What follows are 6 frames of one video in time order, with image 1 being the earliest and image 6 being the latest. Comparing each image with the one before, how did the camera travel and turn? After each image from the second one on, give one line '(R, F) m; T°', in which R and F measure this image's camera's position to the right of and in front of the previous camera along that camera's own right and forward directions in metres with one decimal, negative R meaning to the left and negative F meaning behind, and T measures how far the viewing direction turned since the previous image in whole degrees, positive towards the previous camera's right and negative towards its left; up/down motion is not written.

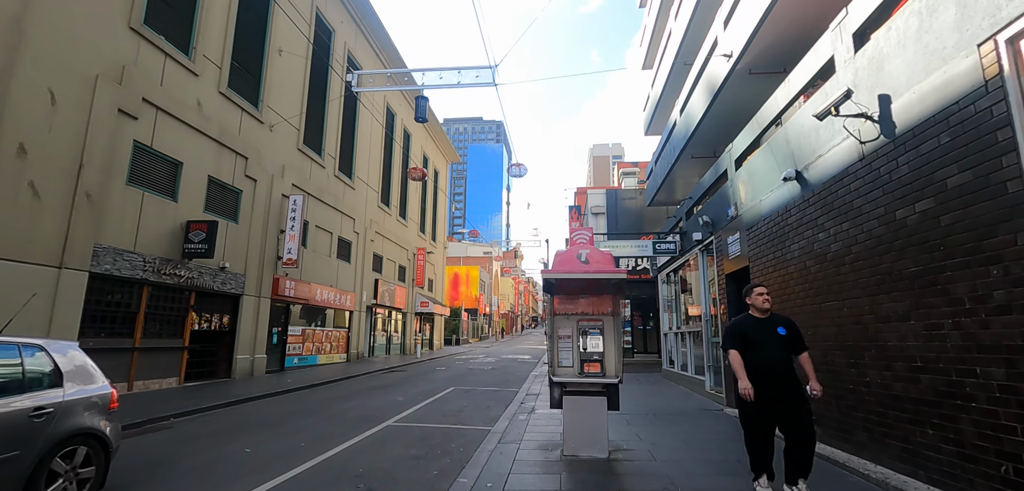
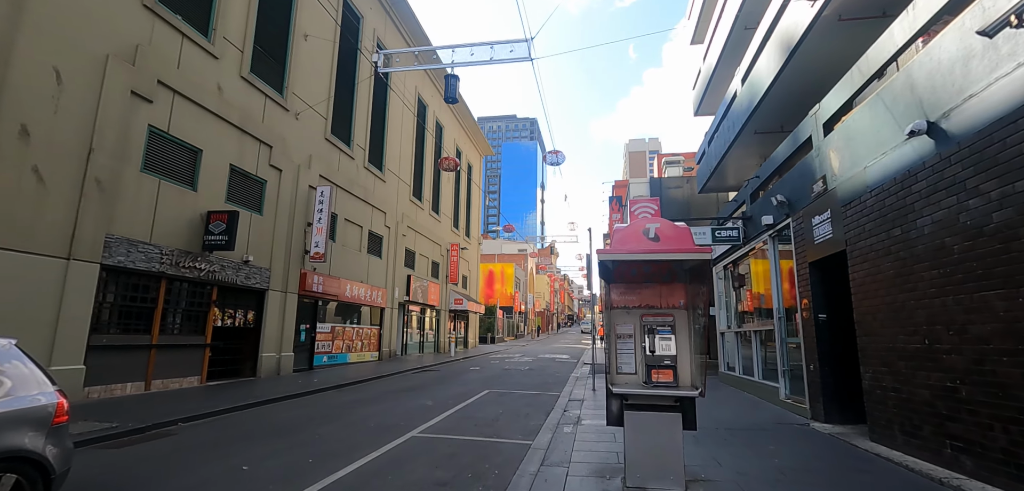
(-0.1, +1.2) m; -4°
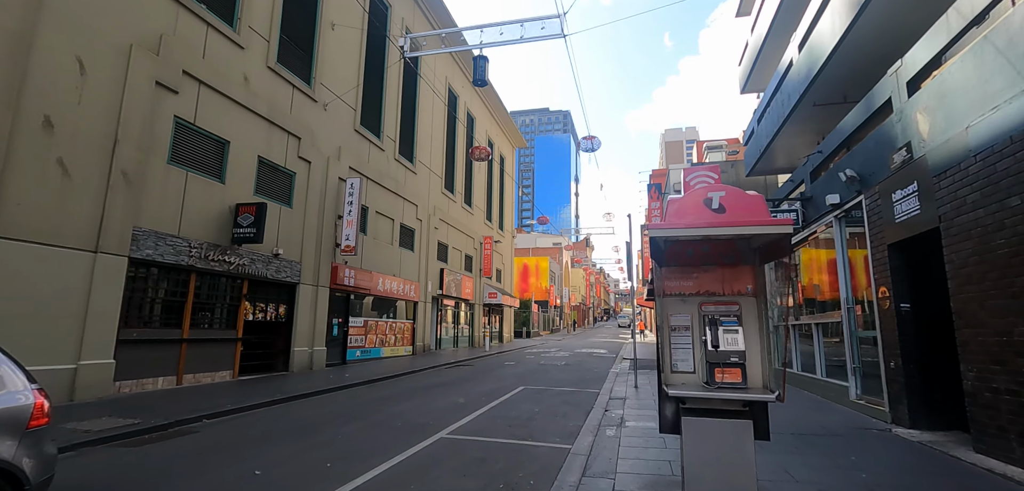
(0.0, +0.6) m; -4°
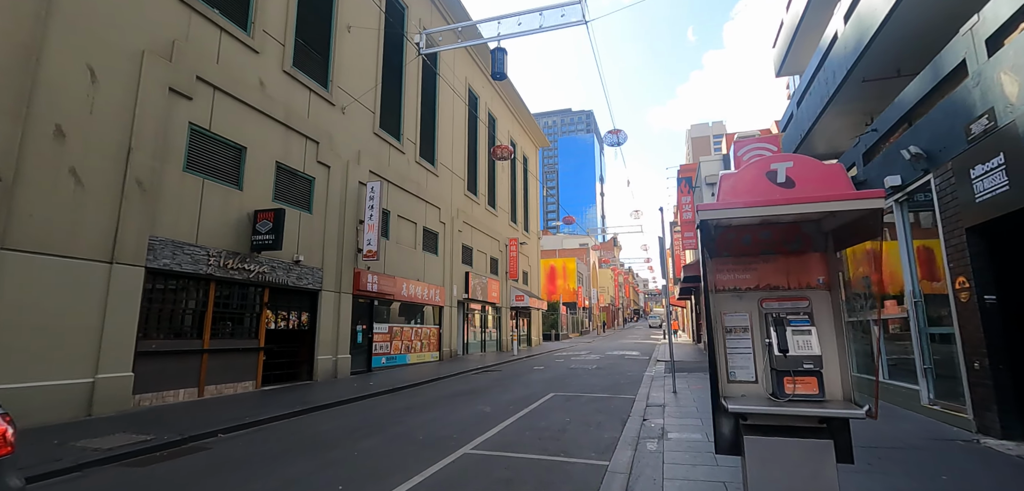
(0.0, +0.6) m; -3°
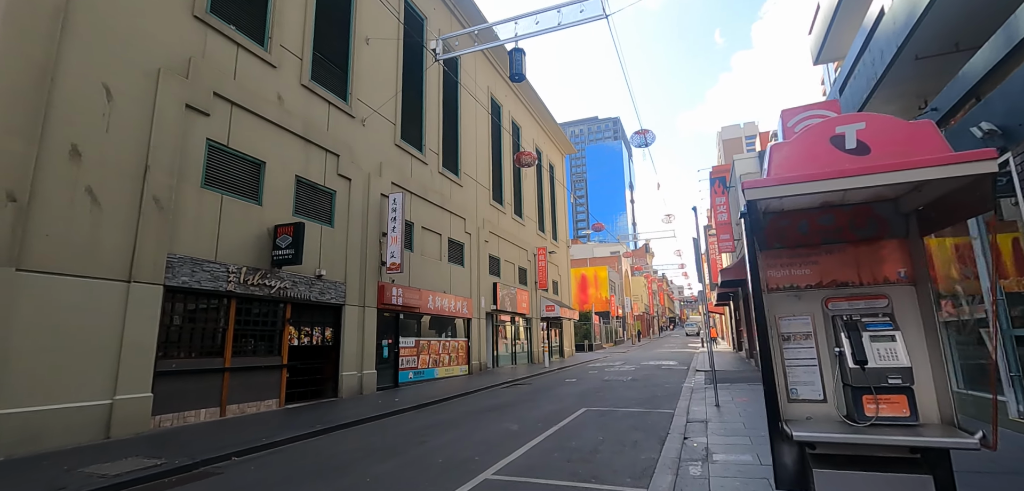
(+0.1, +0.5) m; -4°
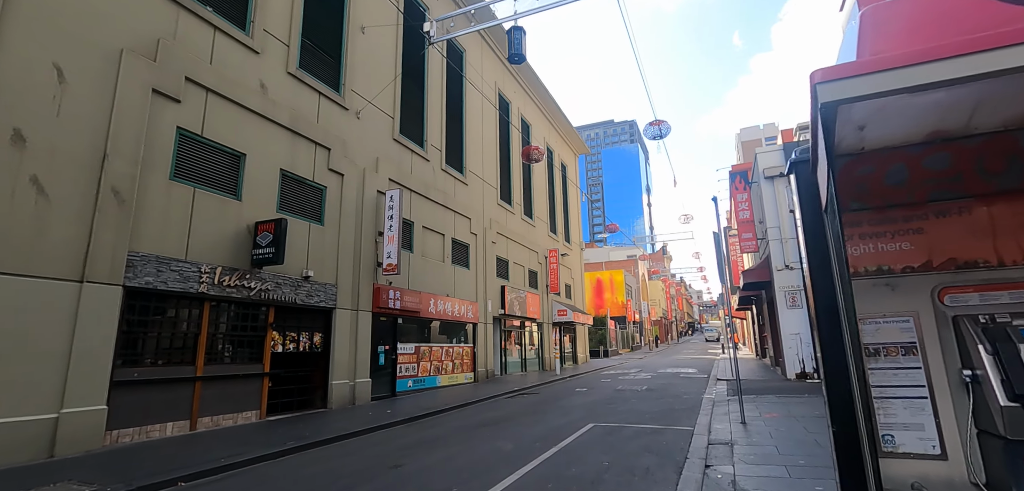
(+0.3, +1.0) m; -2°
